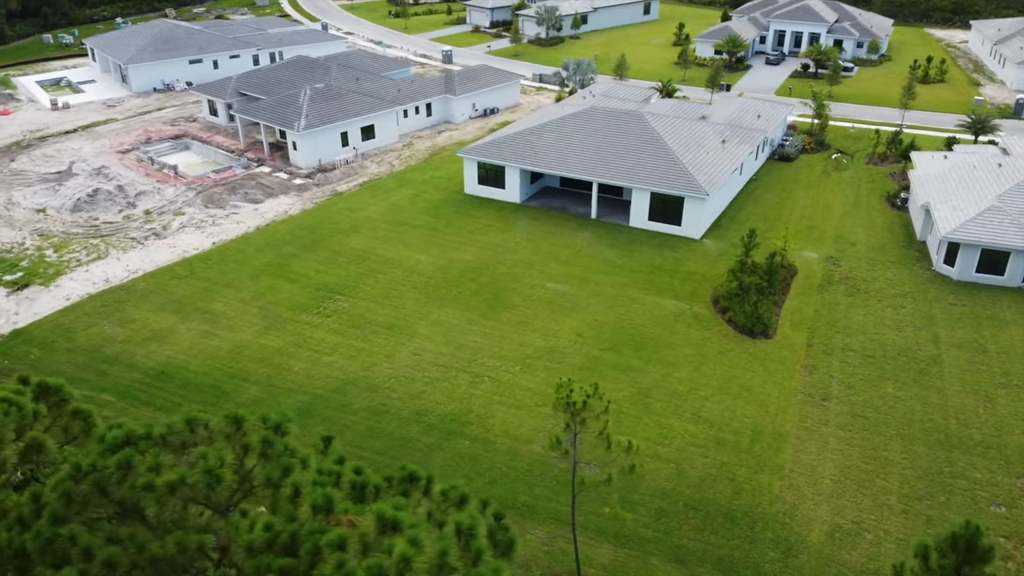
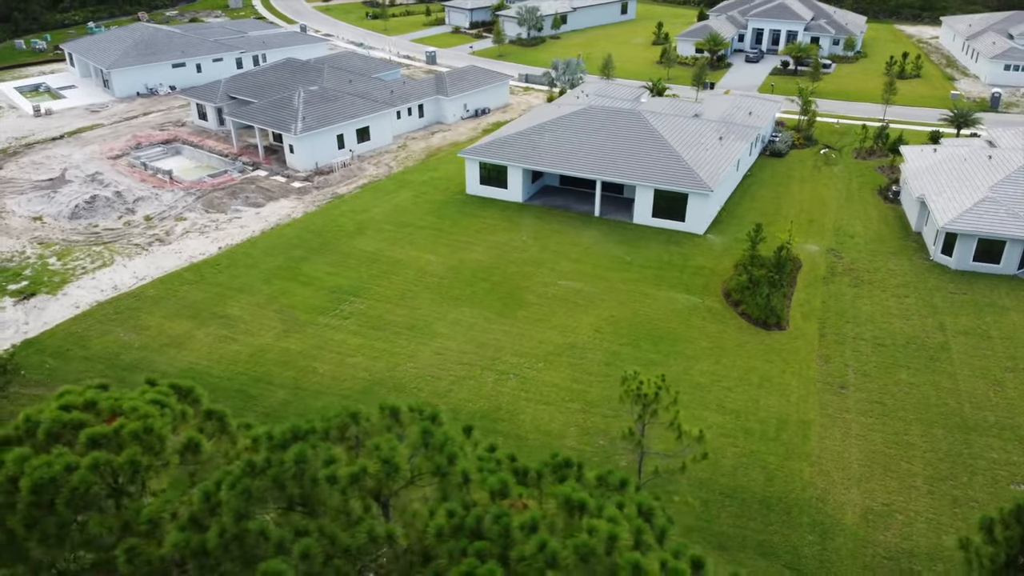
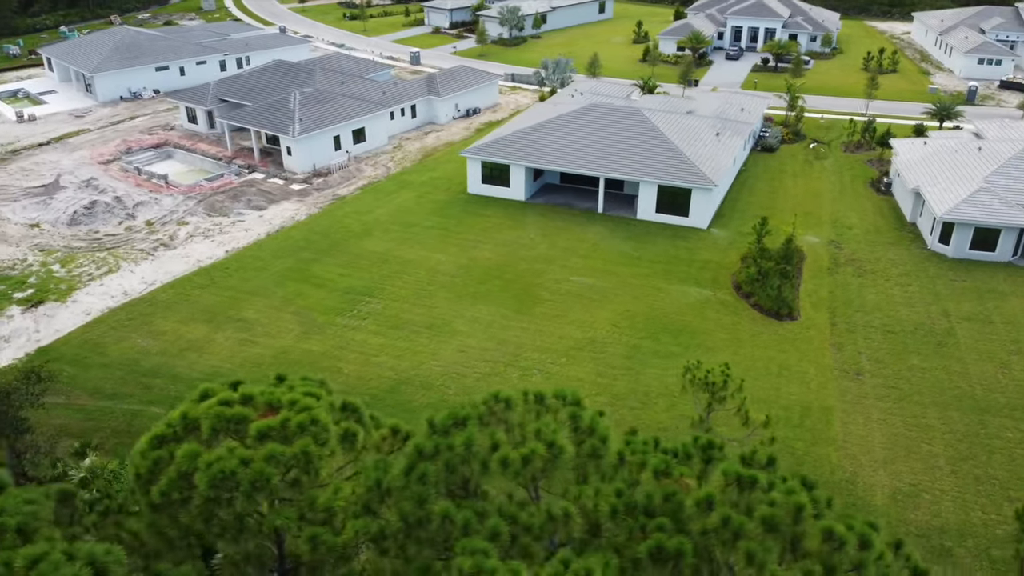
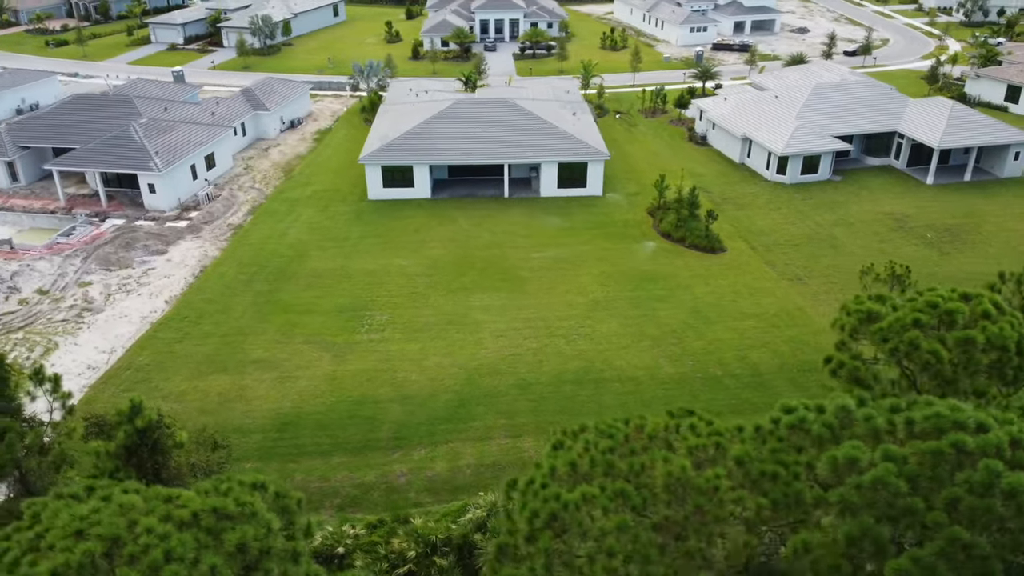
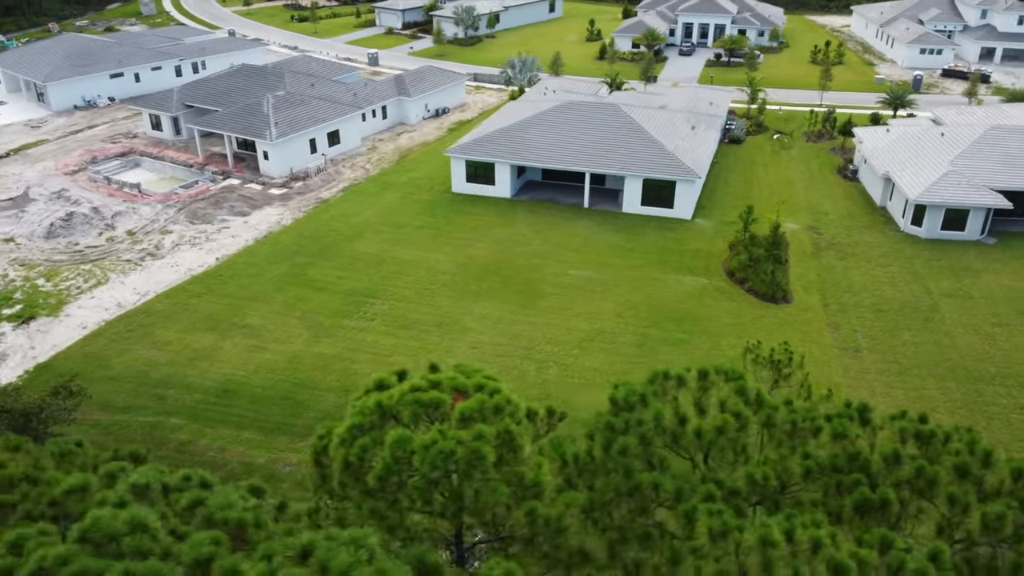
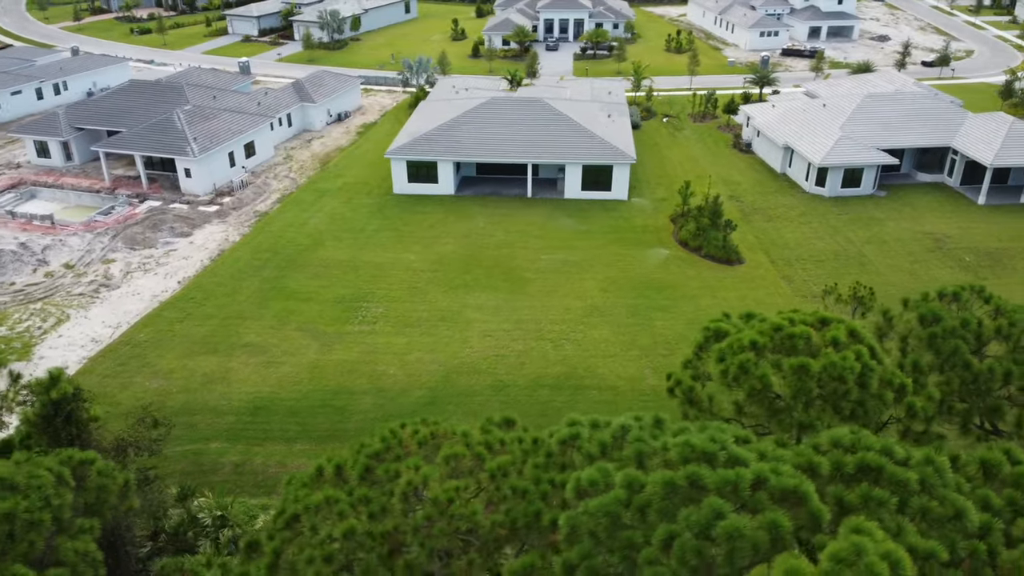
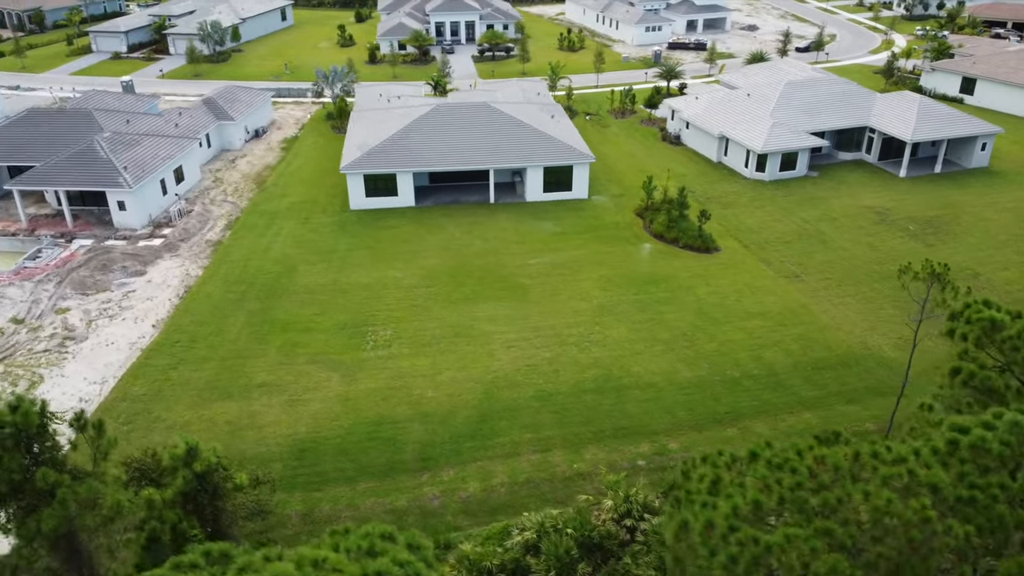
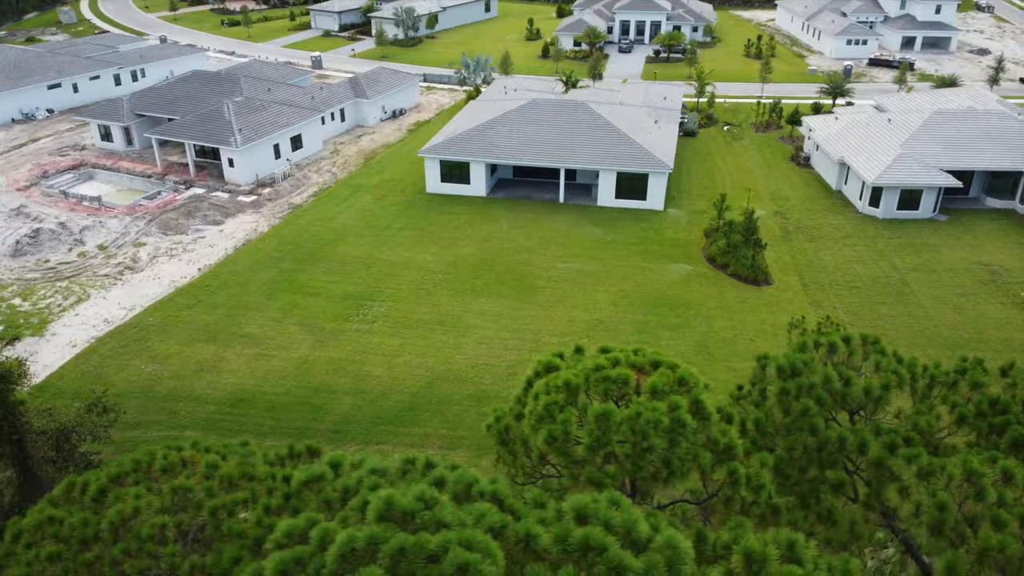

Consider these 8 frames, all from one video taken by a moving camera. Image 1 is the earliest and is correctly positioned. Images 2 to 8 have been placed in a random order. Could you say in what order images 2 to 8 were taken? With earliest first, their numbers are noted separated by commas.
2, 3, 5, 8, 6, 4, 7
